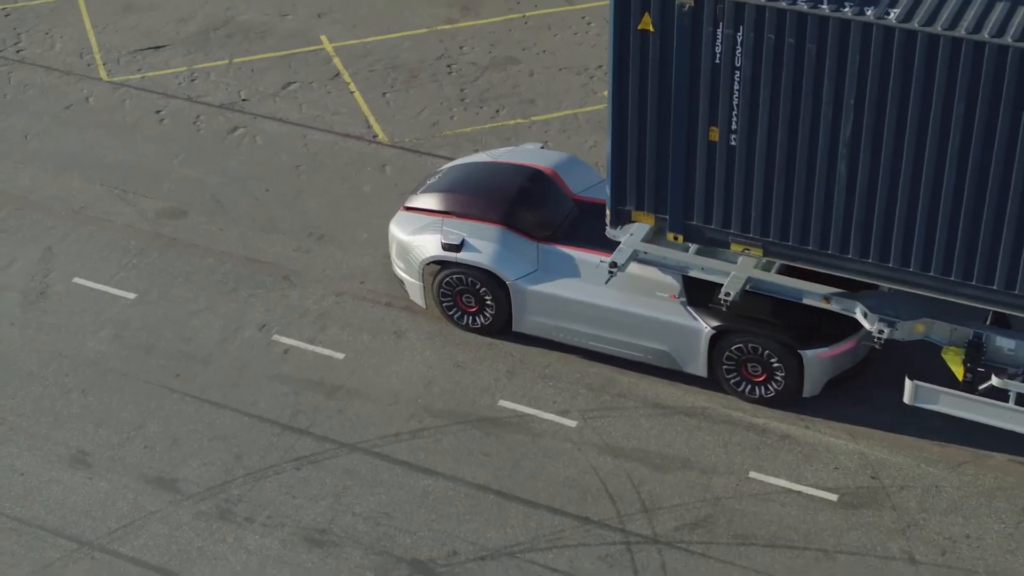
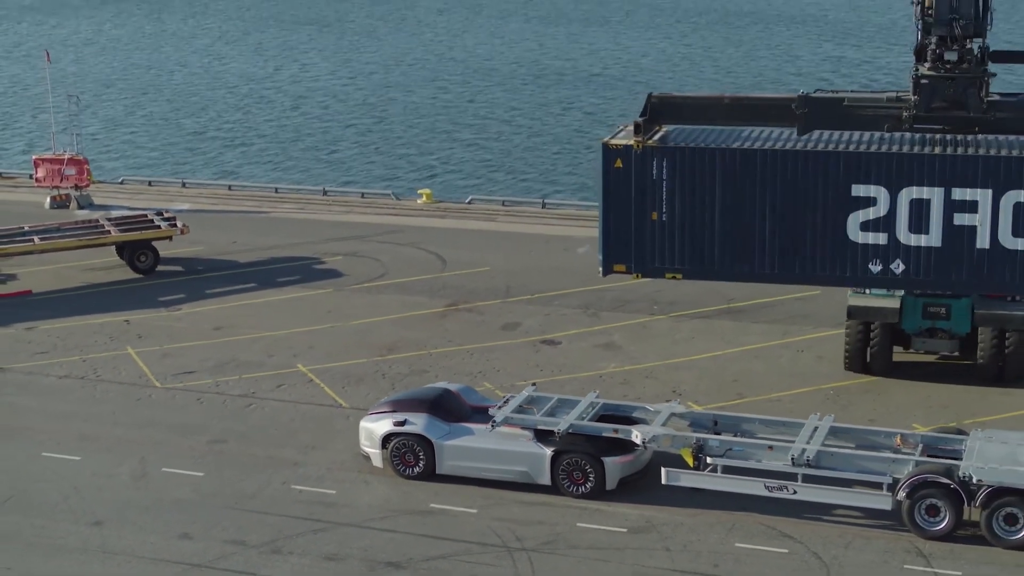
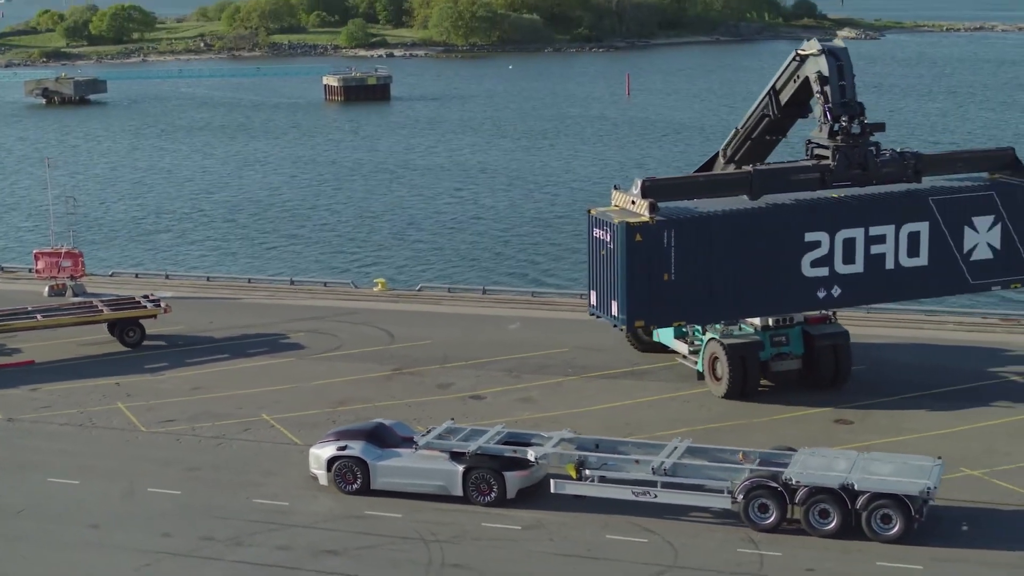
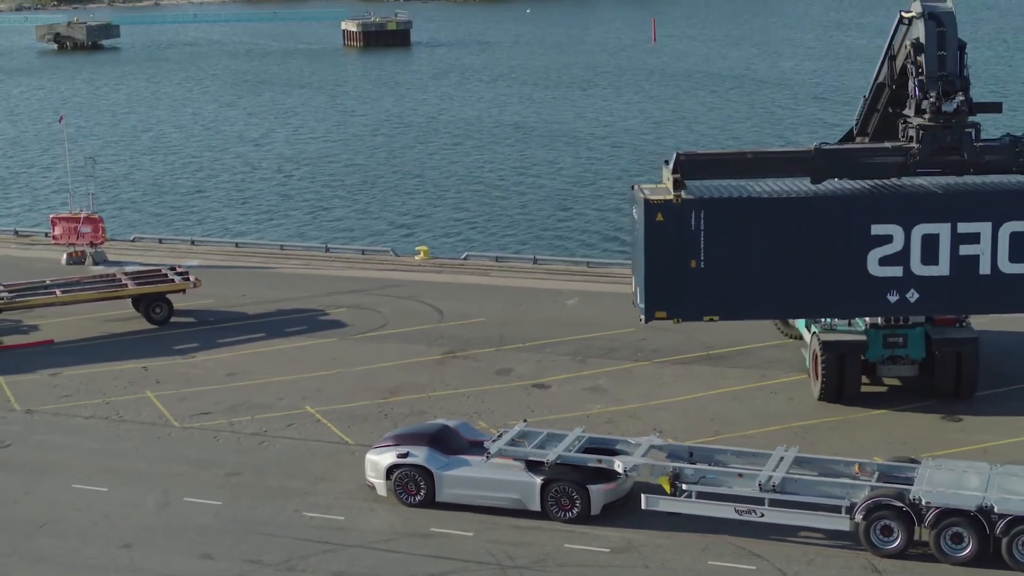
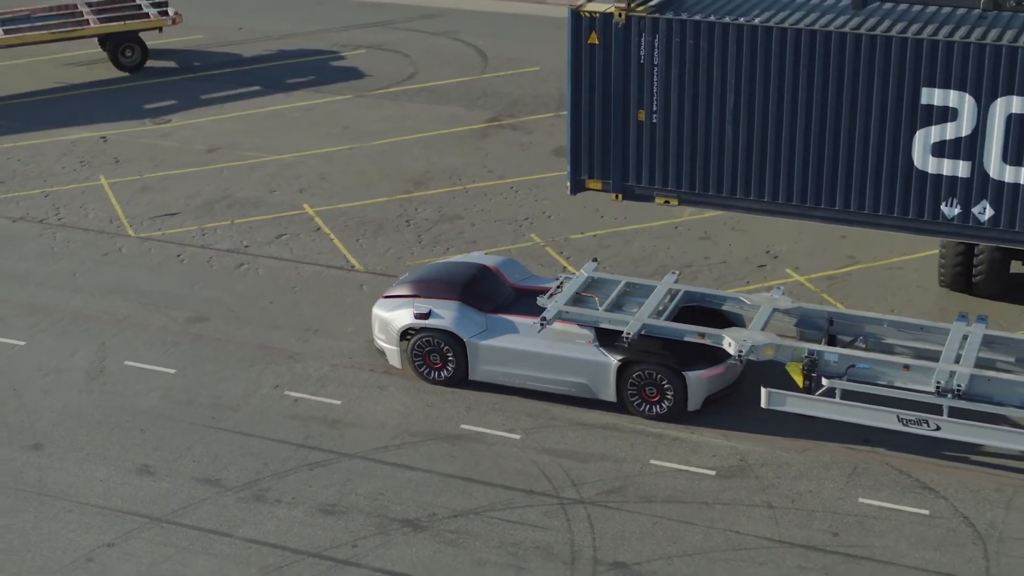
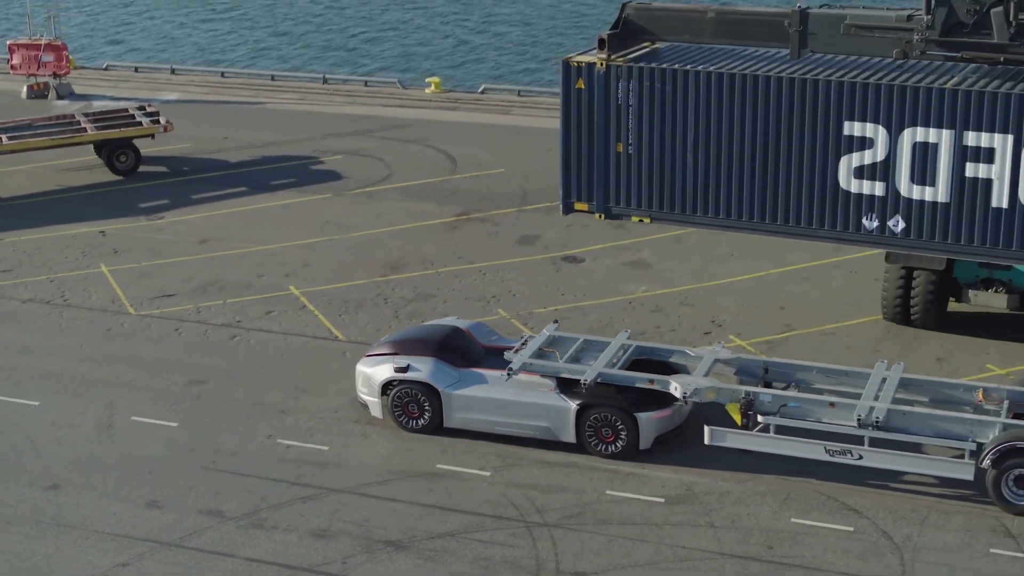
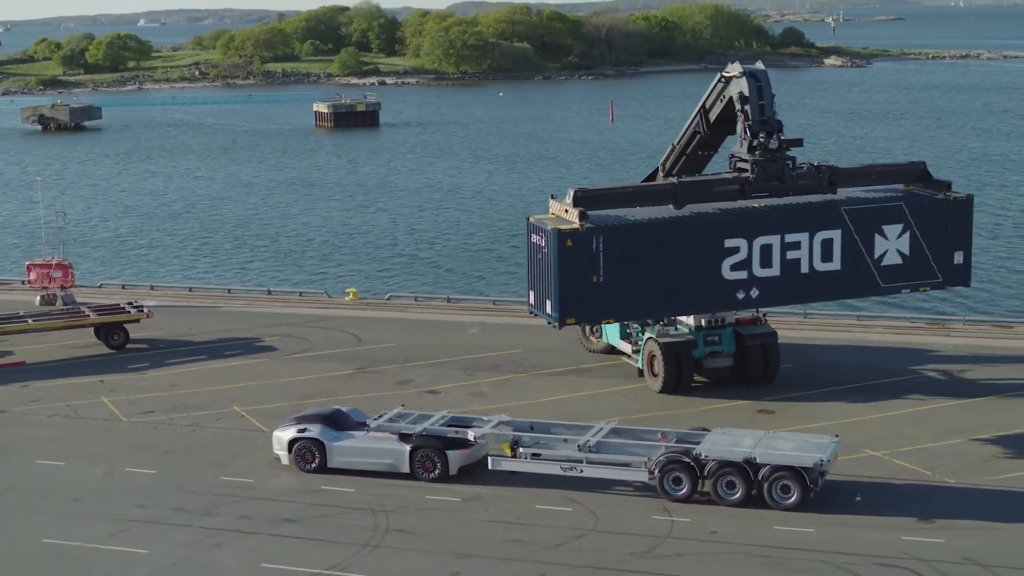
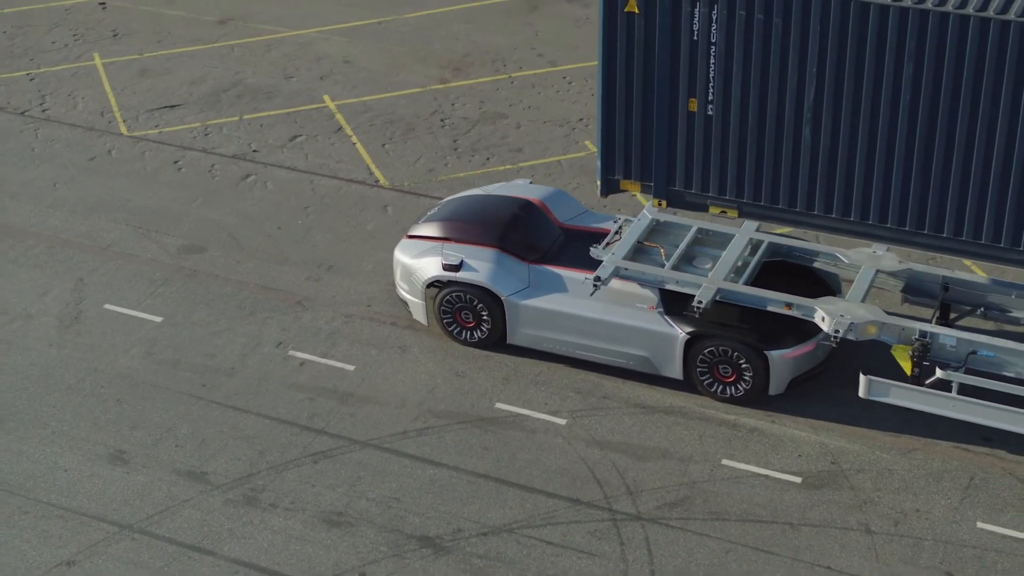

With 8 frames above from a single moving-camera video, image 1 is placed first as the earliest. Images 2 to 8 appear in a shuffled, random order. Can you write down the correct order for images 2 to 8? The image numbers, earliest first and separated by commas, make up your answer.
8, 5, 6, 2, 4, 3, 7
